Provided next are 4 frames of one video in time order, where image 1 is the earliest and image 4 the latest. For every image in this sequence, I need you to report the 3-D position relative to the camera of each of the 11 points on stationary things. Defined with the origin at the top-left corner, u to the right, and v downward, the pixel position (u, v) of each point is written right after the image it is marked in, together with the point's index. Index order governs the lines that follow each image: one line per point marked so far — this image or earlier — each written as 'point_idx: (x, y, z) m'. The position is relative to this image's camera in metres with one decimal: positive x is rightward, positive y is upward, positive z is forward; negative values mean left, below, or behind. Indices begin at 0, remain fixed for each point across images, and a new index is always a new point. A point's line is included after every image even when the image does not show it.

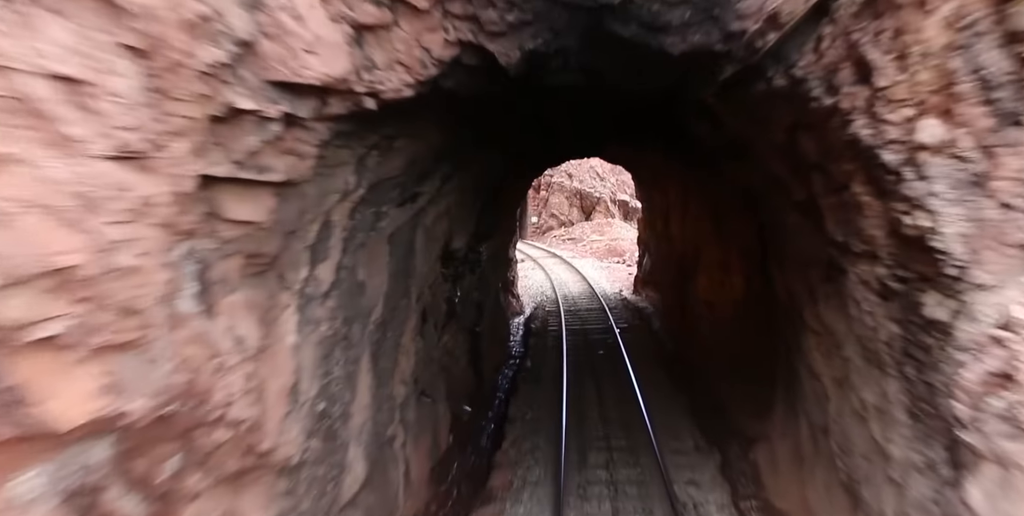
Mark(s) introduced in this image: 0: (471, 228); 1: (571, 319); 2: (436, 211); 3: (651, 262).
0: (-0.6, +0.5, +6.6) m
1: (+1.6, -1.6, +11.0) m
2: (-0.8, +0.5, +4.6) m
3: (+4.1, -0.2, +11.9) m
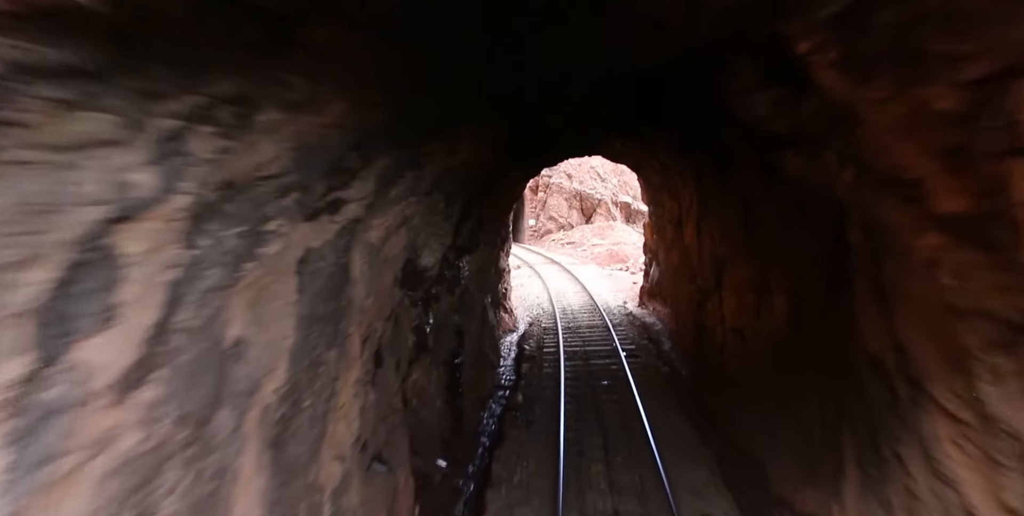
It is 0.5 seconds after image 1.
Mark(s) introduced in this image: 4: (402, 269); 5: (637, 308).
0: (-0.8, +0.2, +5.4) m
1: (+1.4, -1.9, +9.8) m
2: (-1.0, +0.3, +3.4) m
3: (+3.9, -0.4, +10.7) m
4: (-1.1, -0.1, +4.3) m
5: (+3.6, -1.5, +11.9) m
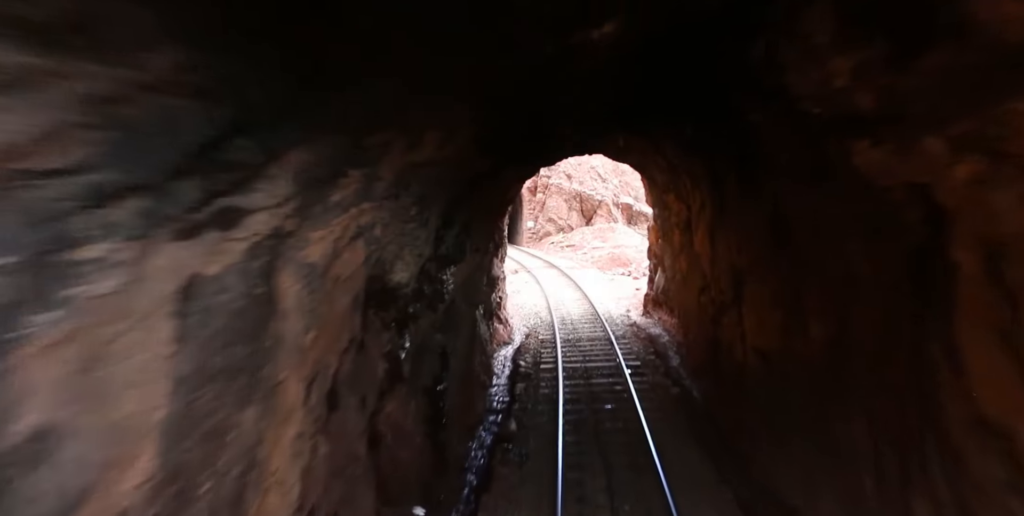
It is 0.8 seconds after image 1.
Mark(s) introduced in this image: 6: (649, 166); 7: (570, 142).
0: (-0.9, +0.1, +4.6) m
1: (+1.2, -2.0, +9.0) m
2: (-1.1, +0.1, +2.7) m
3: (+3.8, -0.6, +9.9) m
4: (-1.2, -0.3, +3.5) m
5: (+3.4, -1.6, +11.1) m
6: (+3.3, +2.2, +10.0) m
7: (+1.2, +2.3, +8.4) m
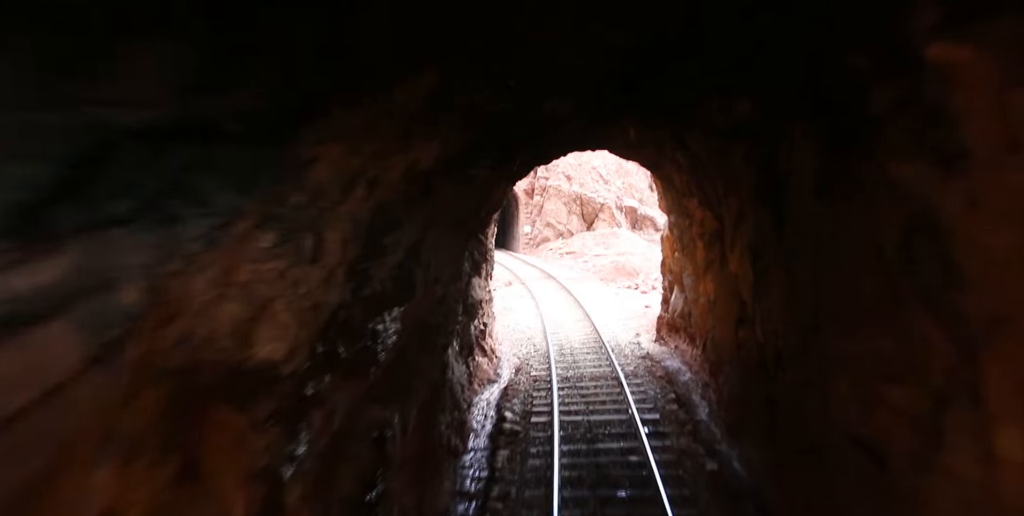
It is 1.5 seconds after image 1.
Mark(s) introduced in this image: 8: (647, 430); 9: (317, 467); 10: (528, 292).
0: (-1.2, -0.2, +2.8) m
1: (+1.0, -2.4, +7.2) m
2: (-1.4, -0.2, +0.9) m
3: (+3.5, -0.9, +8.1) m
4: (-1.5, -0.6, +1.7) m
5: (+3.2, -2.0, +9.3) m
6: (+3.0, +1.8, +8.2) m
7: (+0.9, +2.0, +6.6) m
8: (+2.0, -2.5, +6.1) m
9: (-1.4, -1.5, +3.0) m
10: (+0.6, -1.1, +15.3) m
